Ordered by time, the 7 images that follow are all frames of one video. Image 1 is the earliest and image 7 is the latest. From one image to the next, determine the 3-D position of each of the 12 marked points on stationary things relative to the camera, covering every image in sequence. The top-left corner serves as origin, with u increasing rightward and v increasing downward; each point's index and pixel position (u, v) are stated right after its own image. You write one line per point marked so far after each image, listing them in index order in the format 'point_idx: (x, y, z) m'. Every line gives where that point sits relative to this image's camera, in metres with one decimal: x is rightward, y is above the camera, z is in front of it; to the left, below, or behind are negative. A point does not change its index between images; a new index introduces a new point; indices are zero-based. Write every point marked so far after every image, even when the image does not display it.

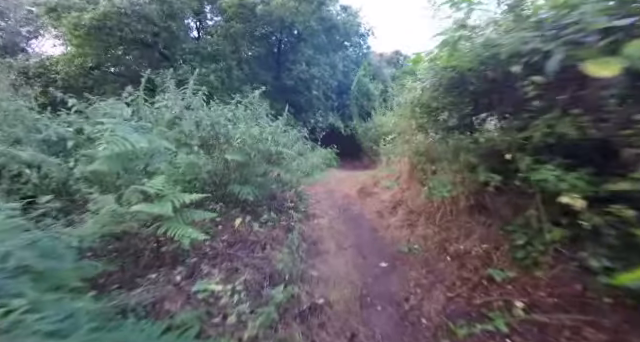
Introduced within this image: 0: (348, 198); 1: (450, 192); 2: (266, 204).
0: (+0.6, -0.6, +6.1) m
1: (+1.9, -0.3, +3.8) m
2: (-1.0, -0.6, +4.0) m
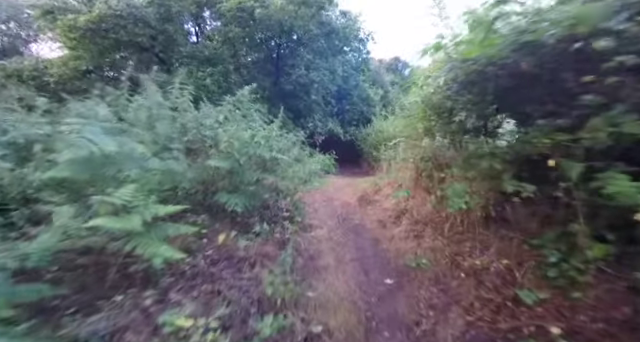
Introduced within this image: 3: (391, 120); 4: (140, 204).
0: (+0.6, -0.8, +5.8) m
1: (+1.9, -0.4, +3.4) m
2: (-1.0, -0.7, +3.6) m
3: (+2.2, +1.6, +8.2) m
4: (-1.5, -0.3, +2.2) m
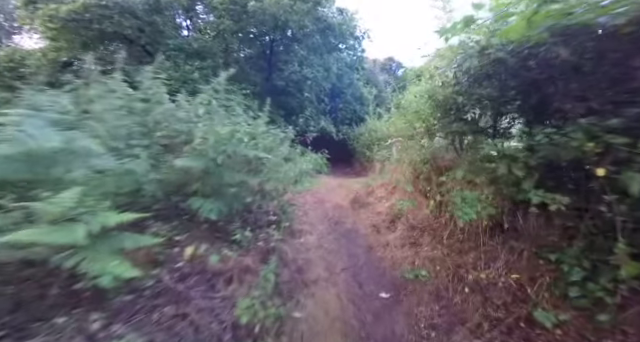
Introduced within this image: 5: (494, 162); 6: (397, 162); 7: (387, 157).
0: (+0.4, -0.8, +5.4) m
1: (+1.8, -0.5, +3.1) m
2: (-1.1, -0.7, +3.2) m
3: (+2.0, +1.6, +7.9) m
4: (-1.6, -0.3, +1.8) m
5: (+1.7, +0.1, +2.6) m
6: (+1.6, +0.2, +5.5) m
7: (+1.6, +0.3, +6.4) m
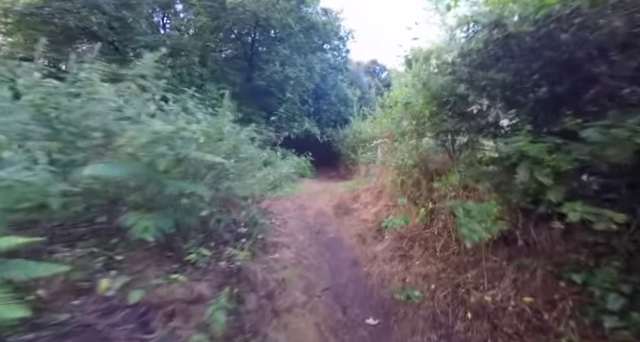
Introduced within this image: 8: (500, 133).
0: (0.0, -0.9, +4.9) m
1: (+1.5, -0.5, +2.7) m
2: (-1.4, -0.7, +2.7) m
3: (+1.5, +1.5, +7.5) m
4: (-1.8, -0.3, +1.2) m
5: (+1.5, +0.1, +2.2) m
6: (+1.2, +0.1, +5.1) m
7: (+1.2, +0.3, +6.0) m
8: (+1.5, +0.4, +2.2) m
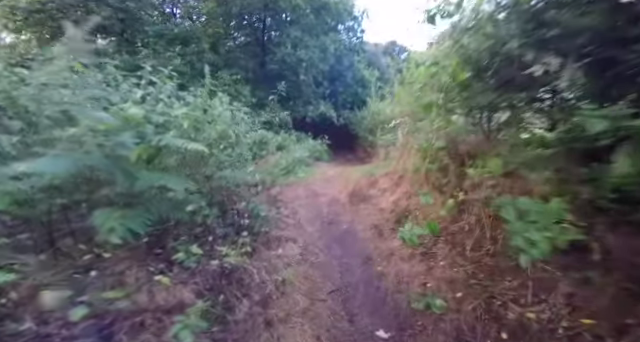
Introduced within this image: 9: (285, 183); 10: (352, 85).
0: (+0.3, -0.6, +4.5) m
1: (+1.5, -0.4, +2.1) m
2: (-1.4, -0.6, +2.4) m
3: (+1.9, +1.9, +6.8) m
4: (-1.9, -0.3, +0.9) m
5: (+1.5, +0.2, +1.7) m
6: (+1.5, +0.4, +4.5) m
7: (+1.5, +0.6, +5.4) m
8: (+1.5, +0.5, +1.6) m
9: (-0.7, -0.2, +5.1) m
10: (+1.6, +4.1, +12.1) m
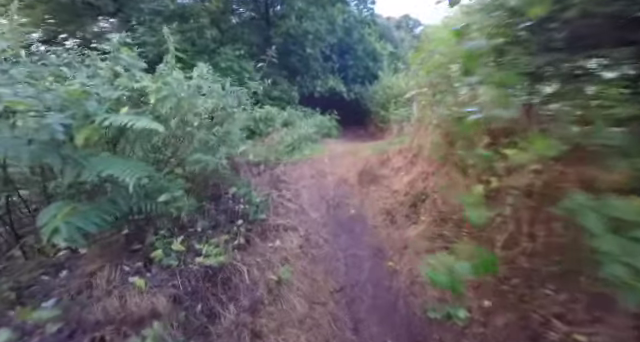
0: (+0.4, -0.3, +4.1) m
1: (+1.5, -0.2, +1.7) m
2: (-1.3, -0.5, +2.1) m
3: (+2.2, +2.5, +6.1) m
4: (-2.0, -0.3, +0.7) m
5: (+1.4, +0.2, +1.1) m
6: (+1.6, +0.7, +3.9) m
7: (+1.7, +1.0, +4.8) m
8: (+1.4, +0.5, +1.1) m
9: (-0.6, +0.2, +4.7) m
10: (+2.2, +5.2, +11.1) m
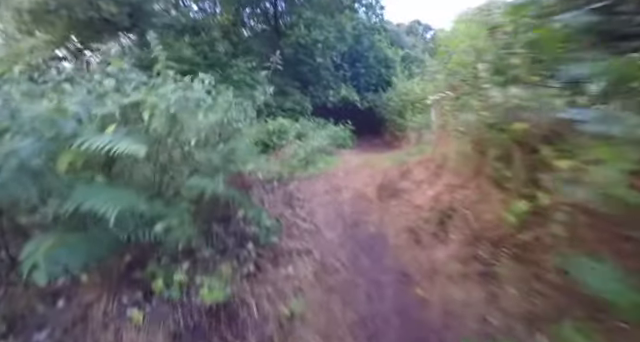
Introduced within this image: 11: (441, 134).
0: (+0.6, -0.5, +3.9) m
1: (+1.6, -0.3, +1.3) m
2: (-1.2, -0.7, +2.0) m
3: (+2.5, +2.2, +5.8) m
4: (-1.9, -0.4, +0.6) m
5: (+1.4, +0.2, +0.8) m
6: (+1.8, +0.6, +3.6) m
7: (+1.9, +0.8, +4.5) m
8: (+1.5, +0.5, +0.8) m
9: (-0.3, -0.1, +4.5) m
10: (+2.7, +4.8, +10.9) m
11: (+1.8, +0.5, +3.6) m
